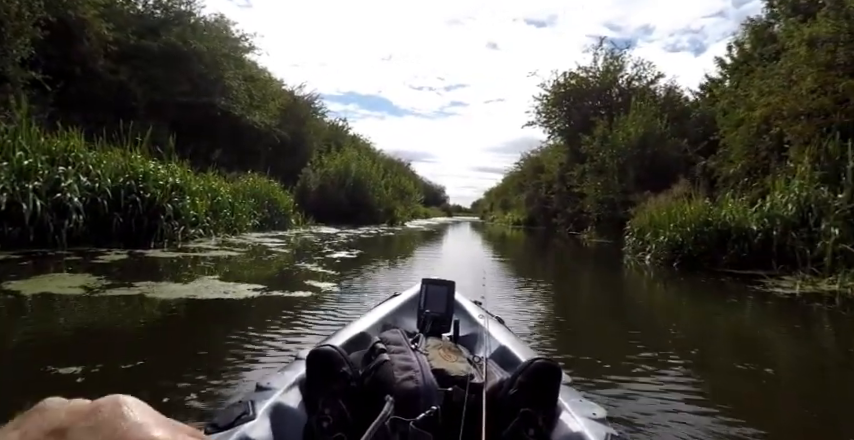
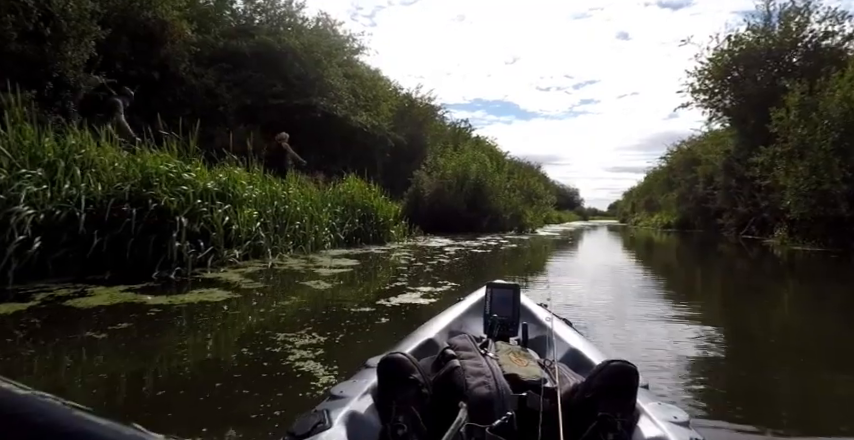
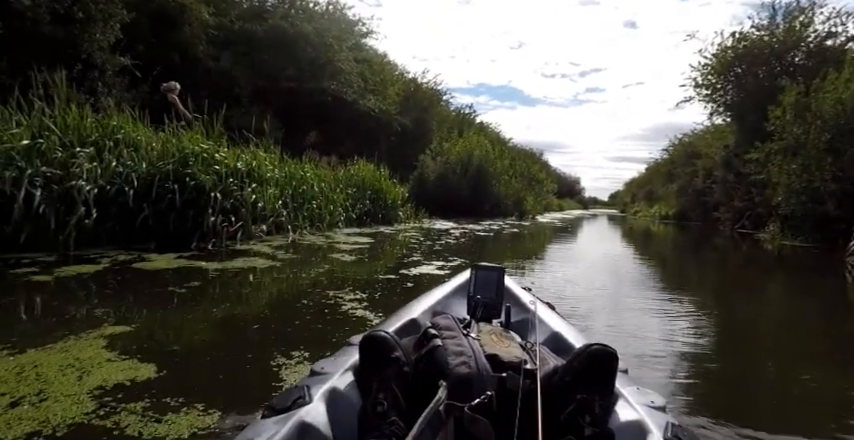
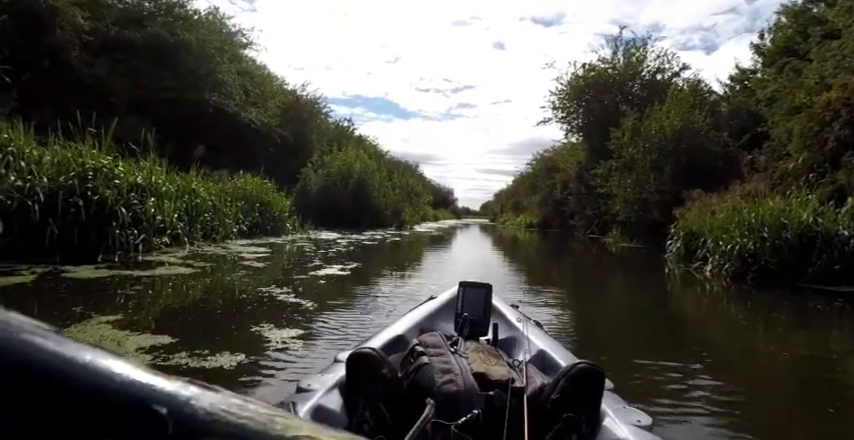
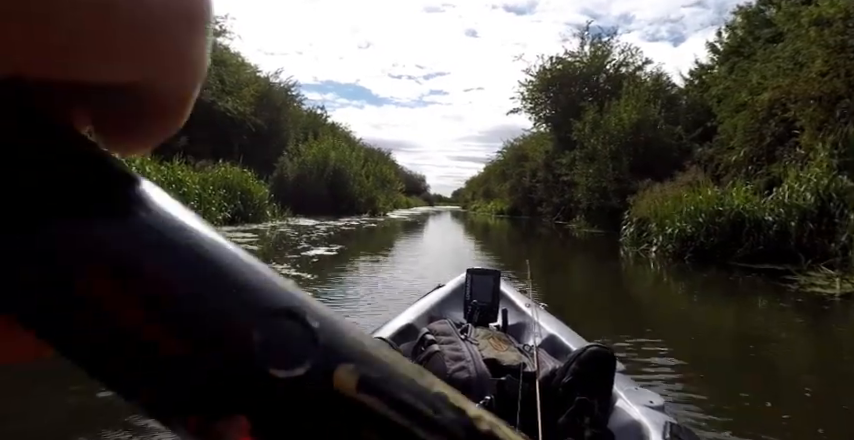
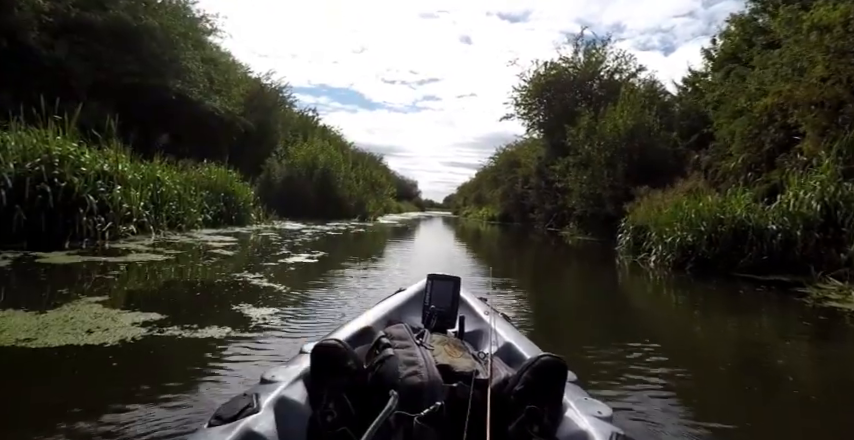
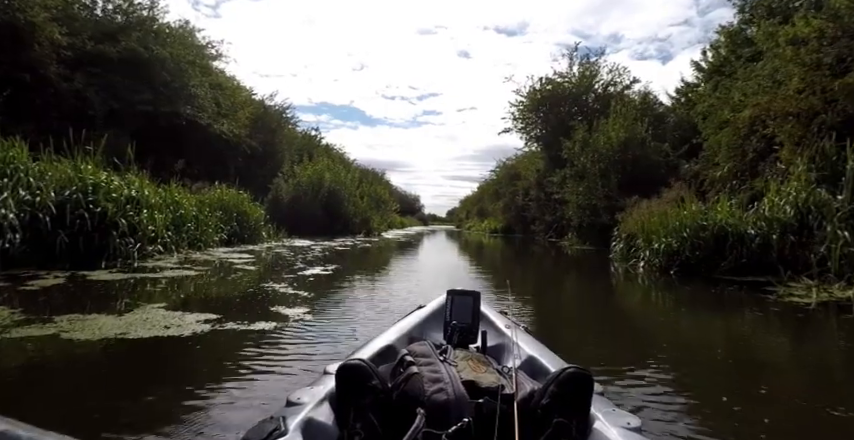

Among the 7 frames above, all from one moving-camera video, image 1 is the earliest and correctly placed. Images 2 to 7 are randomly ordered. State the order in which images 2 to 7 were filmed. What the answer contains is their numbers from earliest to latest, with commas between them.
7, 5, 6, 4, 3, 2
